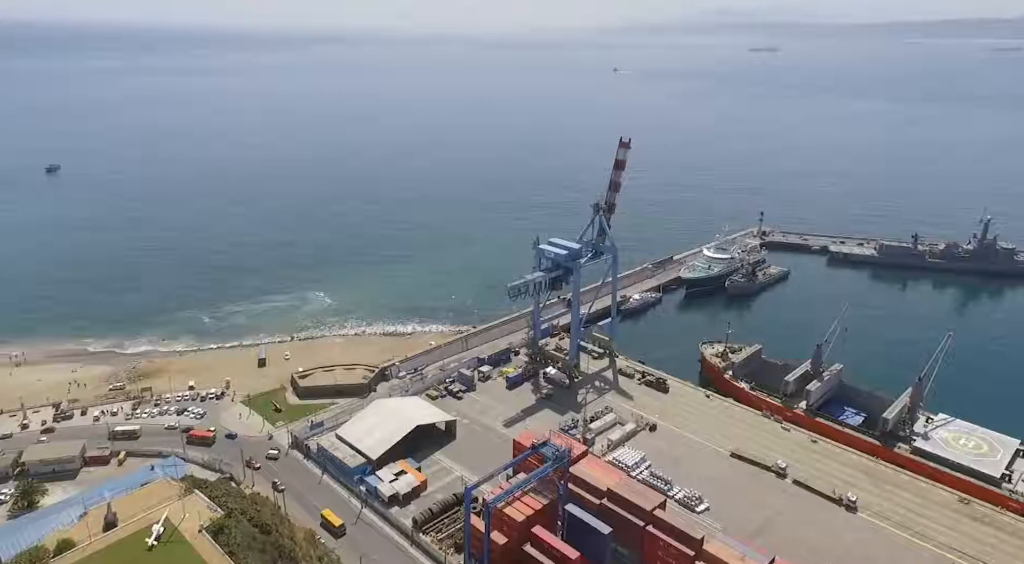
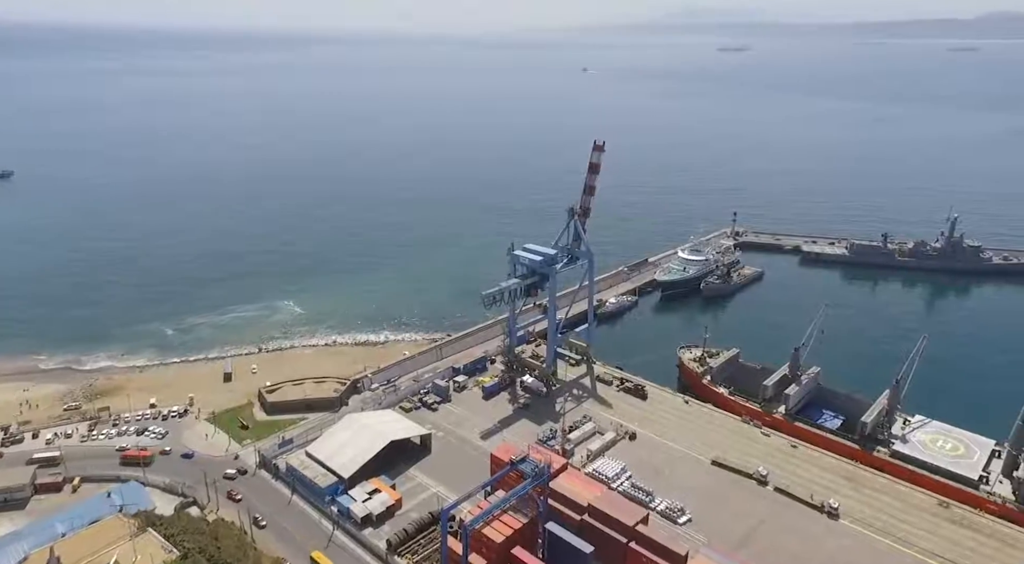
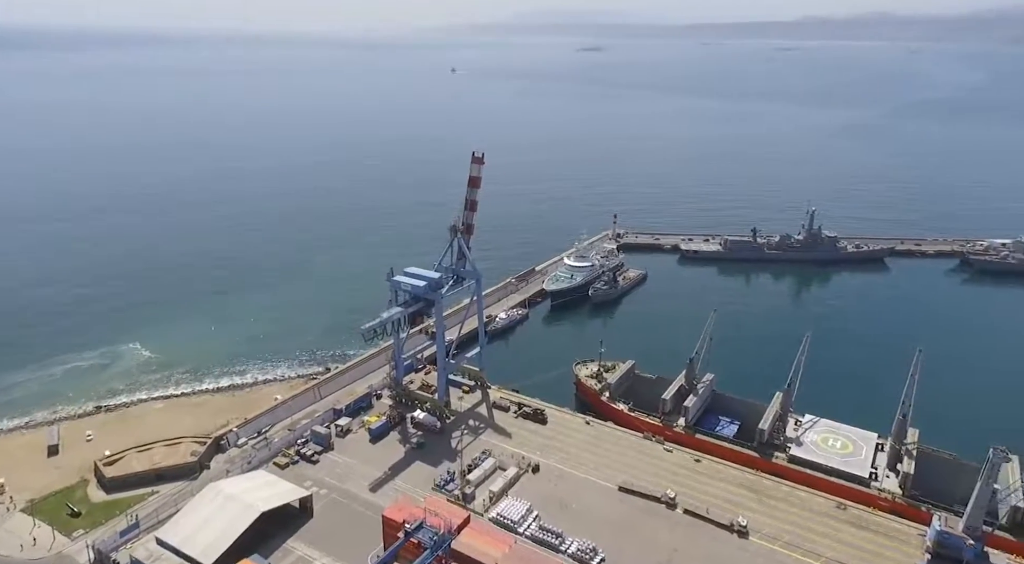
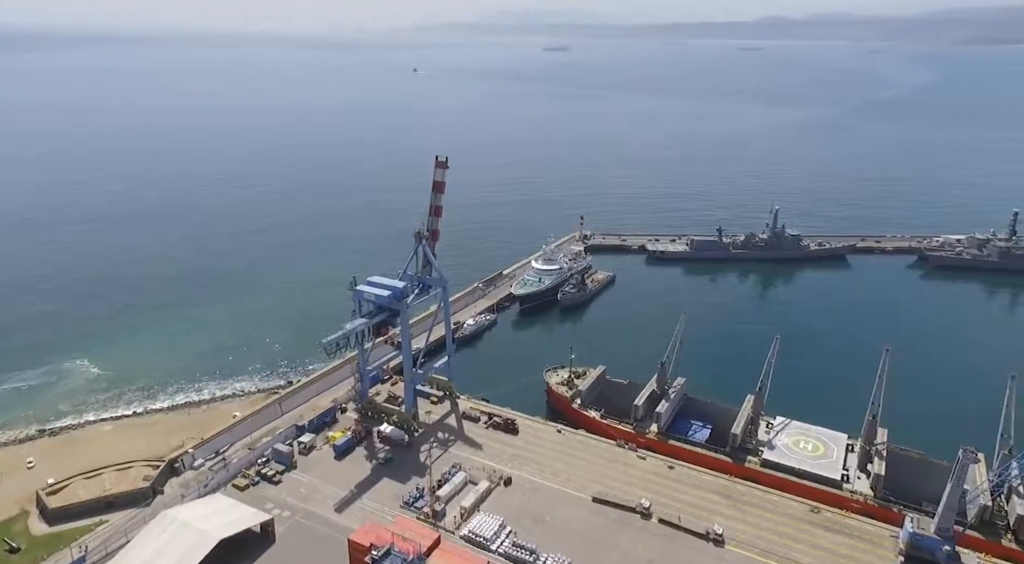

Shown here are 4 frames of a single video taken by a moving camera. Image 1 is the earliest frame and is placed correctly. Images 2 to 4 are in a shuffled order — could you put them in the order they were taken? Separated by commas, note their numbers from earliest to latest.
2, 3, 4
